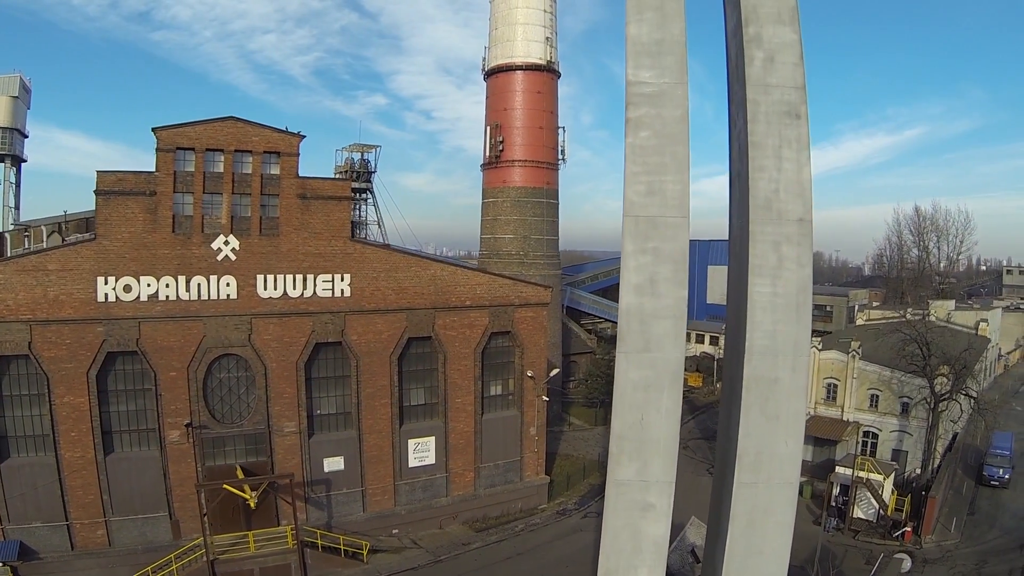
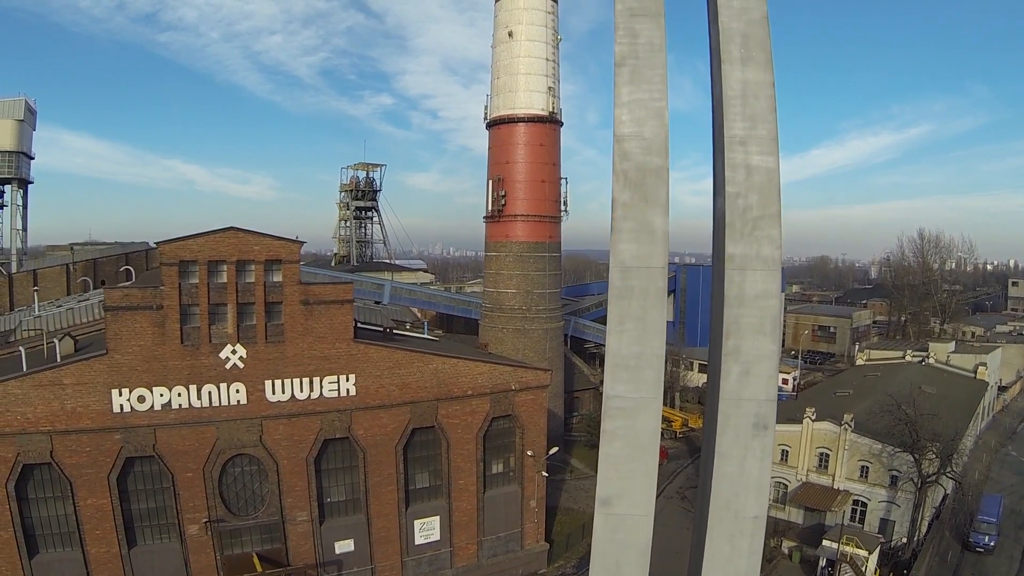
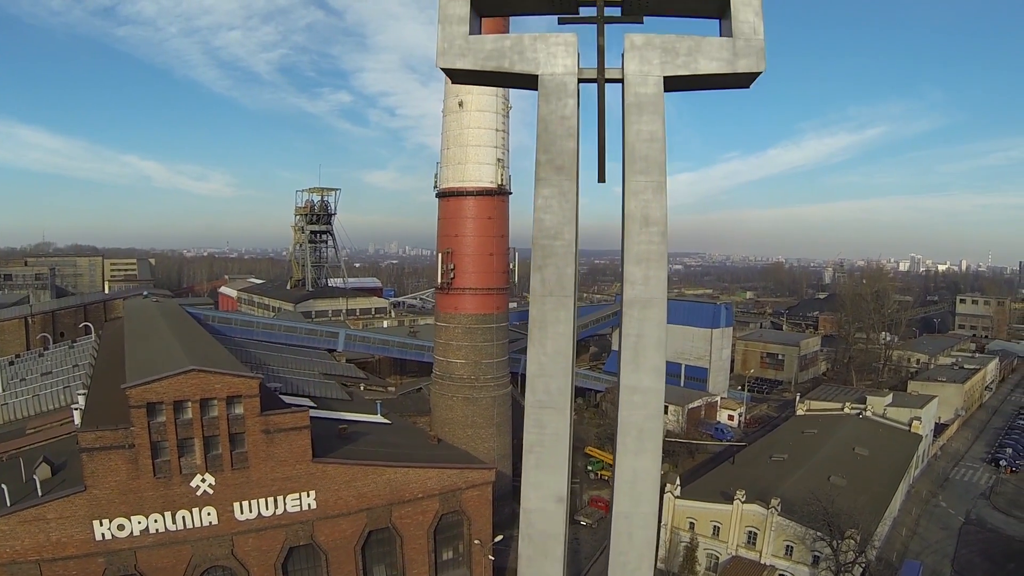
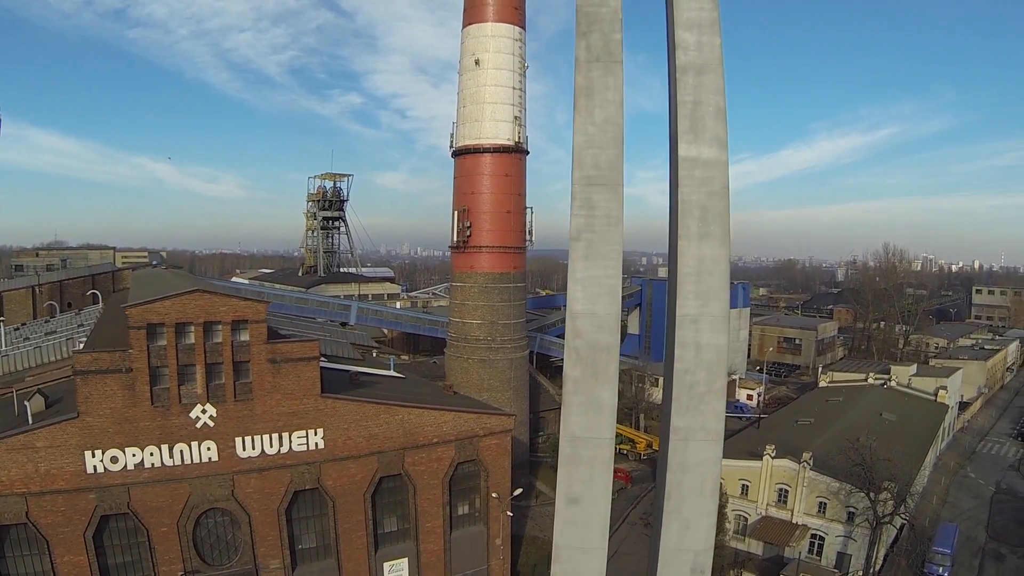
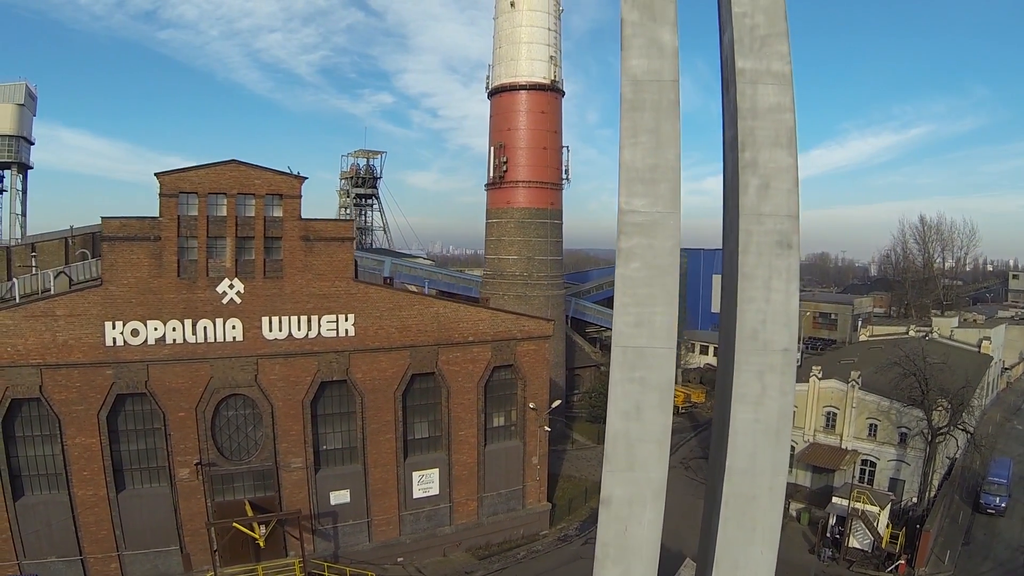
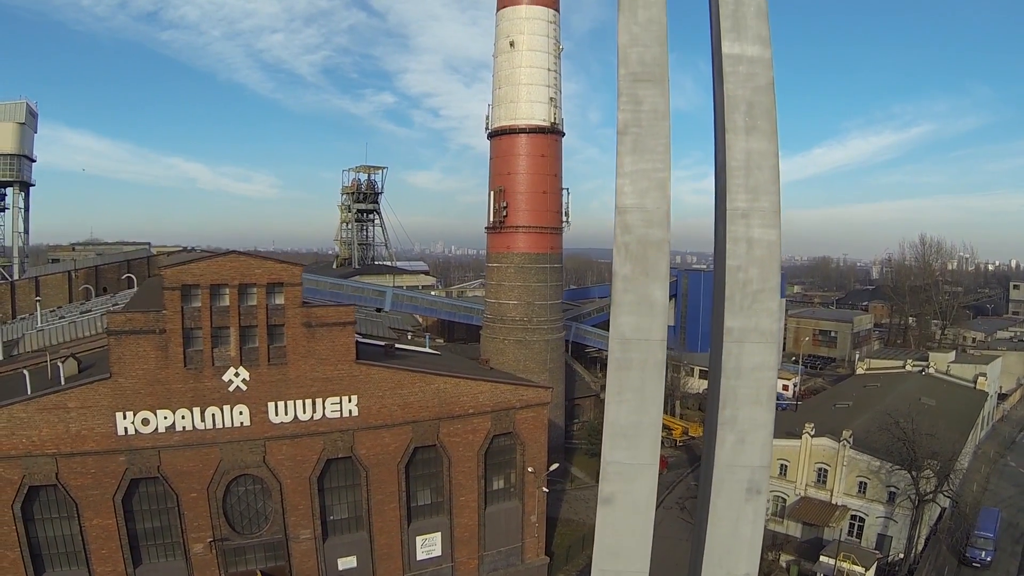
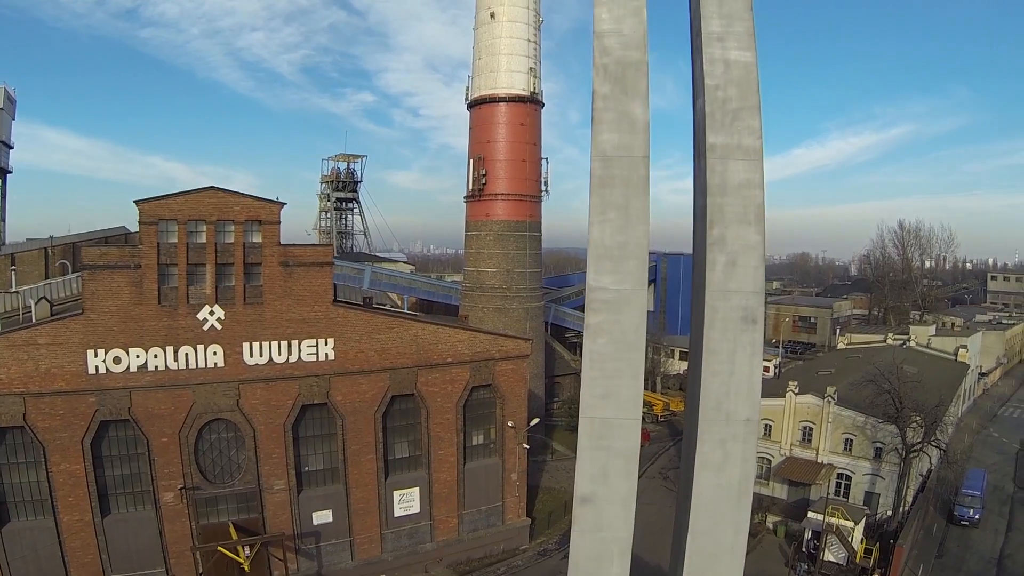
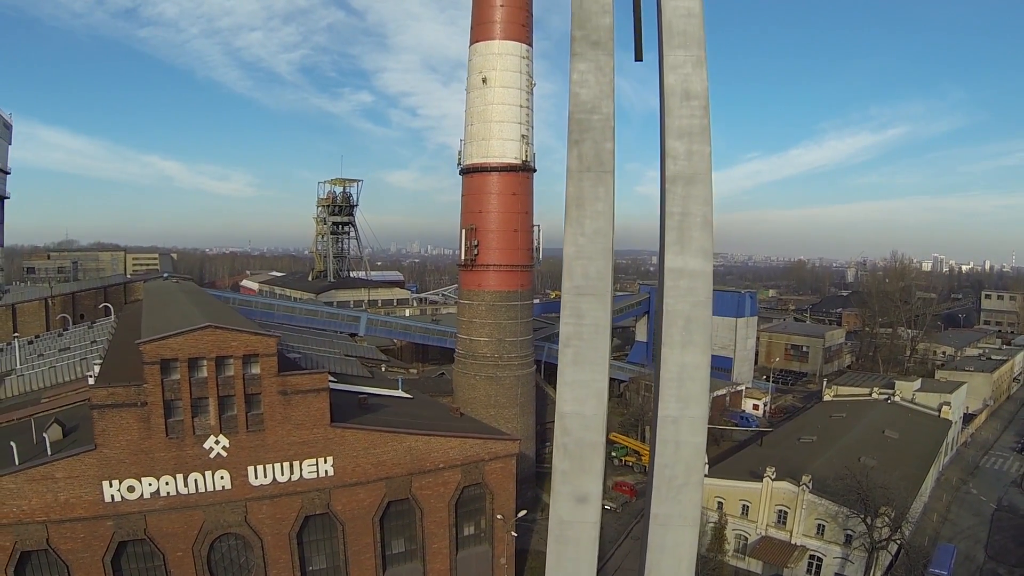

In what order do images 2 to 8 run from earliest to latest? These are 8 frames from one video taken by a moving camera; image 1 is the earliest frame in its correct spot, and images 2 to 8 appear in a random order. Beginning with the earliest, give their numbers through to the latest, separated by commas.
5, 7, 2, 6, 4, 8, 3
